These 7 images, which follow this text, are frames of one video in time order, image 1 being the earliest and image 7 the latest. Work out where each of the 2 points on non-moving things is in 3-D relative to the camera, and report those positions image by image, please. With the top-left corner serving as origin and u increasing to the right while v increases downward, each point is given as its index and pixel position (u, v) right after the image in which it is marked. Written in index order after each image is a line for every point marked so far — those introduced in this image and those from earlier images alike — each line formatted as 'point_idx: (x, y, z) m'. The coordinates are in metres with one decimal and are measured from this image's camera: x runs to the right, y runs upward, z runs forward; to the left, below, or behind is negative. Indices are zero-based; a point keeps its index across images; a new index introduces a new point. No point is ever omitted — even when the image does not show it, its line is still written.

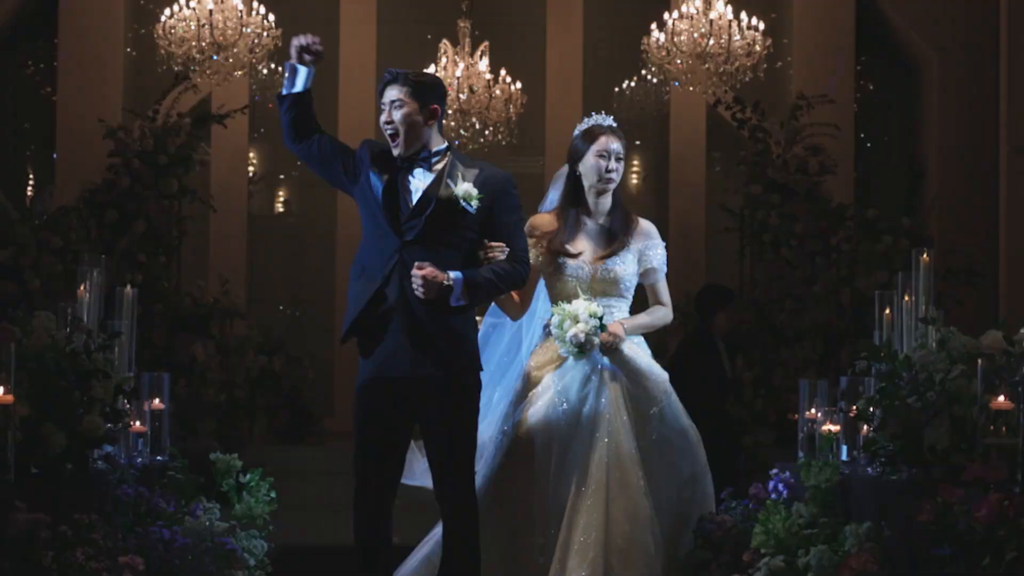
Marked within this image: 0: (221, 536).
0: (-0.7, -0.6, +3.8) m
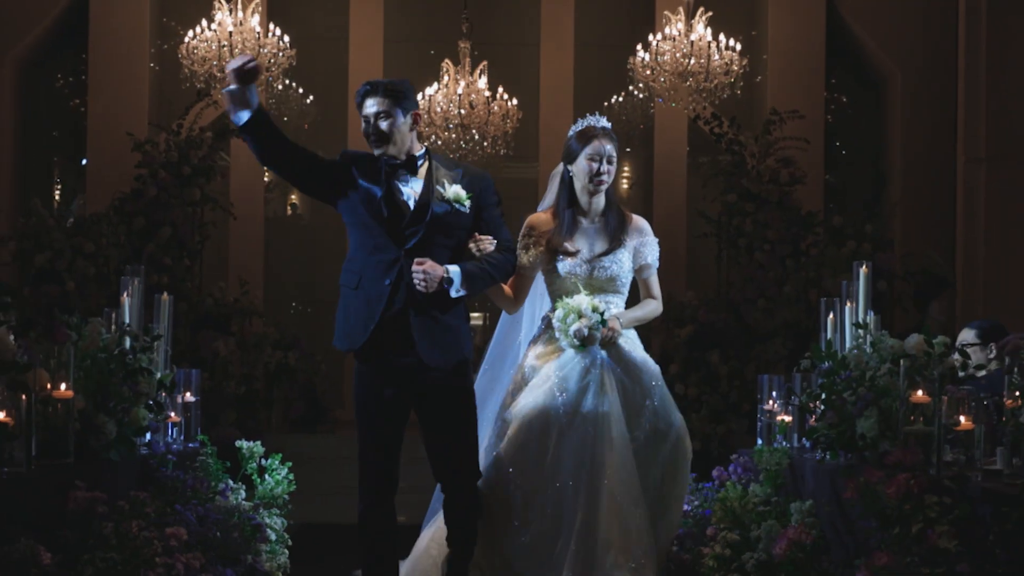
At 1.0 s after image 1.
0: (-0.8, -0.6, +4.3) m
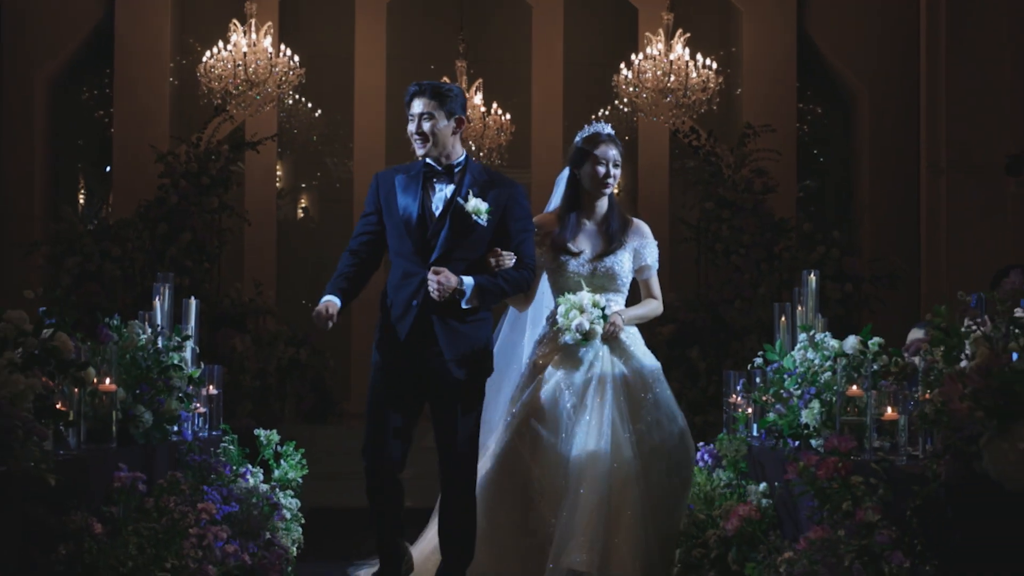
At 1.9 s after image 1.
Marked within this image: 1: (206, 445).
0: (-0.8, -0.7, +4.8) m
1: (-1.0, -0.5, +4.7) m
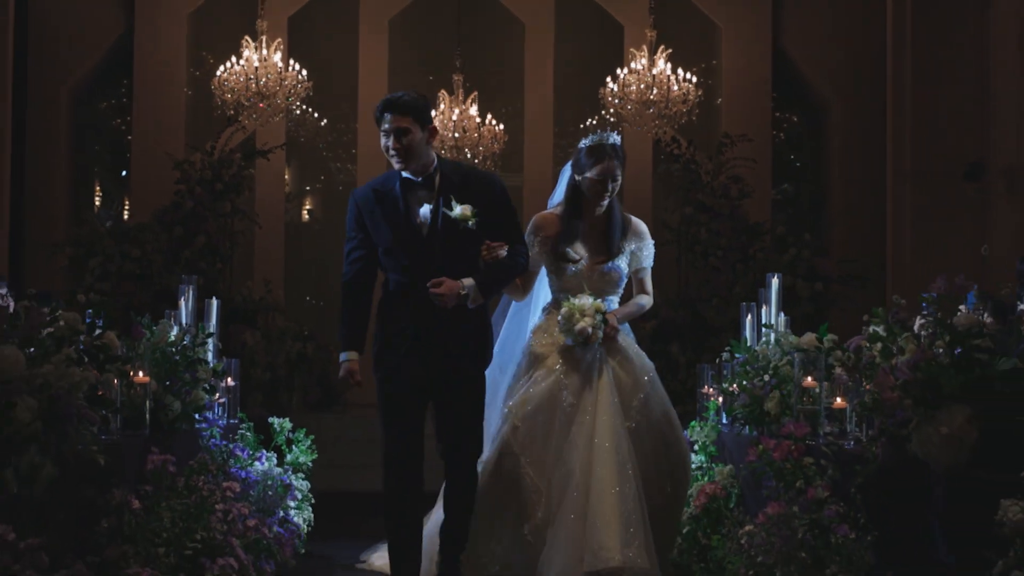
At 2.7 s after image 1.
0: (-0.8, -0.7, +5.3) m
1: (-1.0, -0.5, +5.2) m
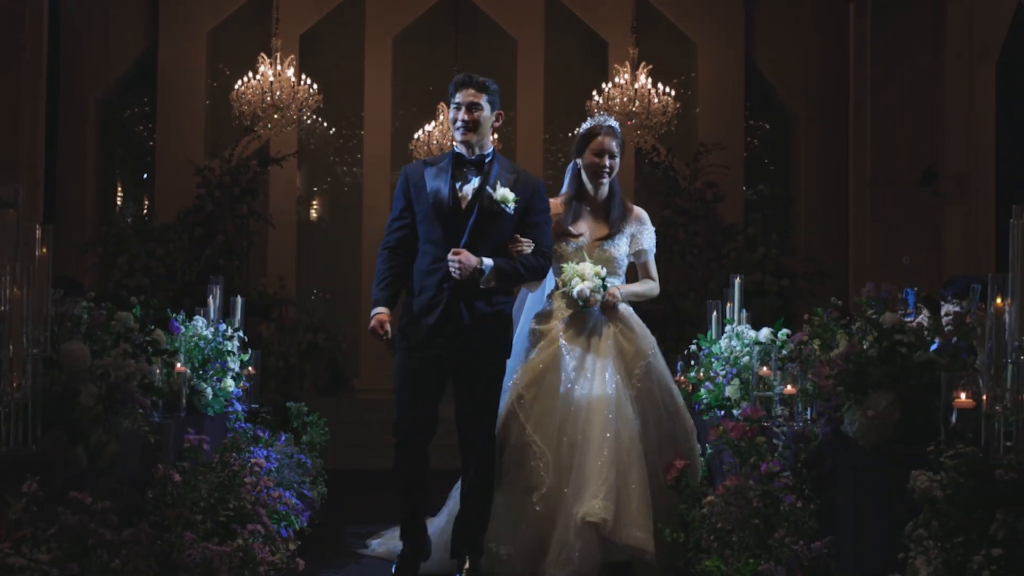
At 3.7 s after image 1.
0: (-0.9, -0.7, +6.0) m
1: (-1.0, -0.5, +5.9) m
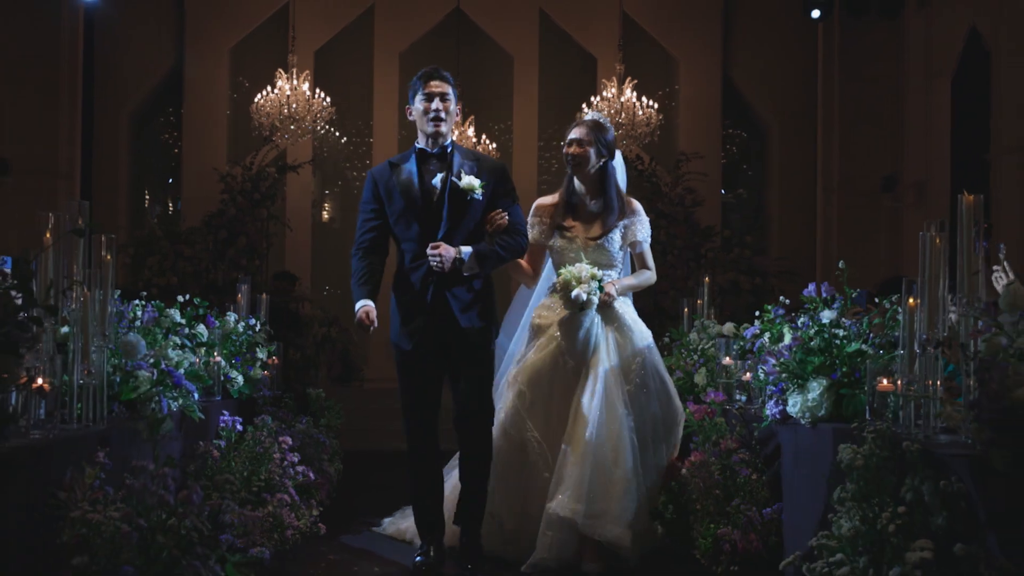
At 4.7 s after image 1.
0: (-0.9, -0.7, +6.7) m
1: (-1.0, -0.5, +6.6) m
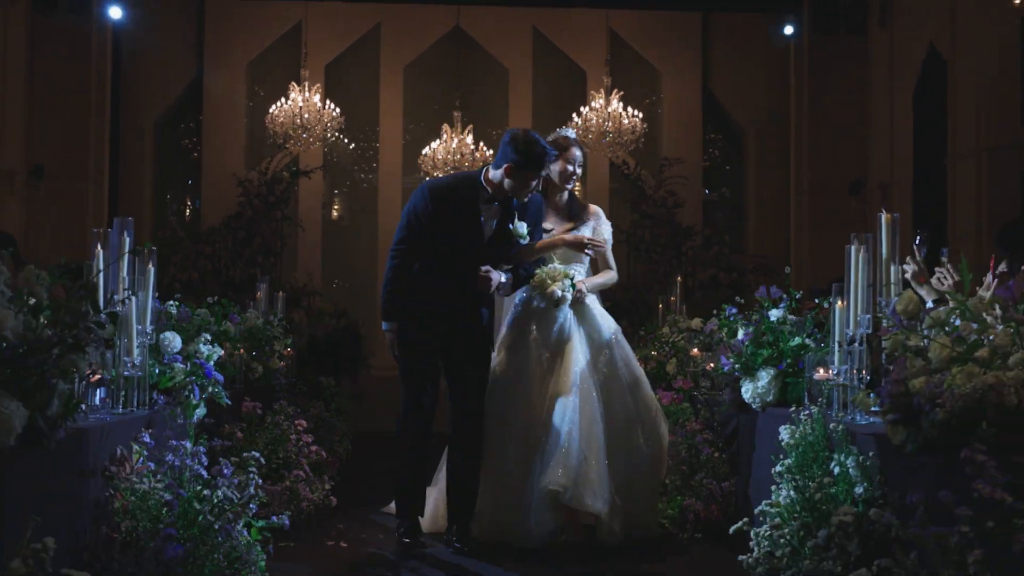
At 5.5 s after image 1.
0: (-0.9, -0.6, +7.5) m
1: (-1.1, -0.5, +7.4) m
